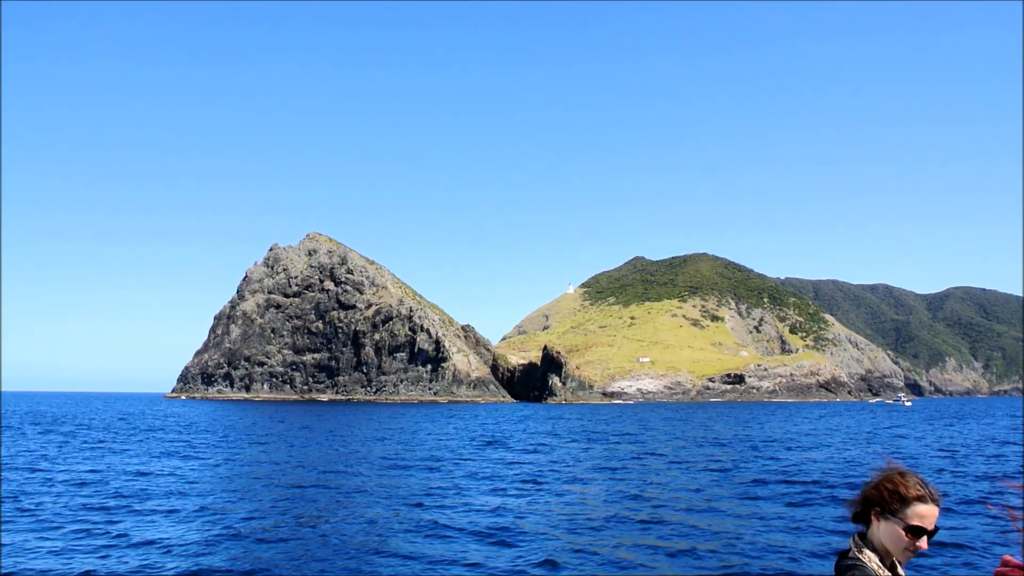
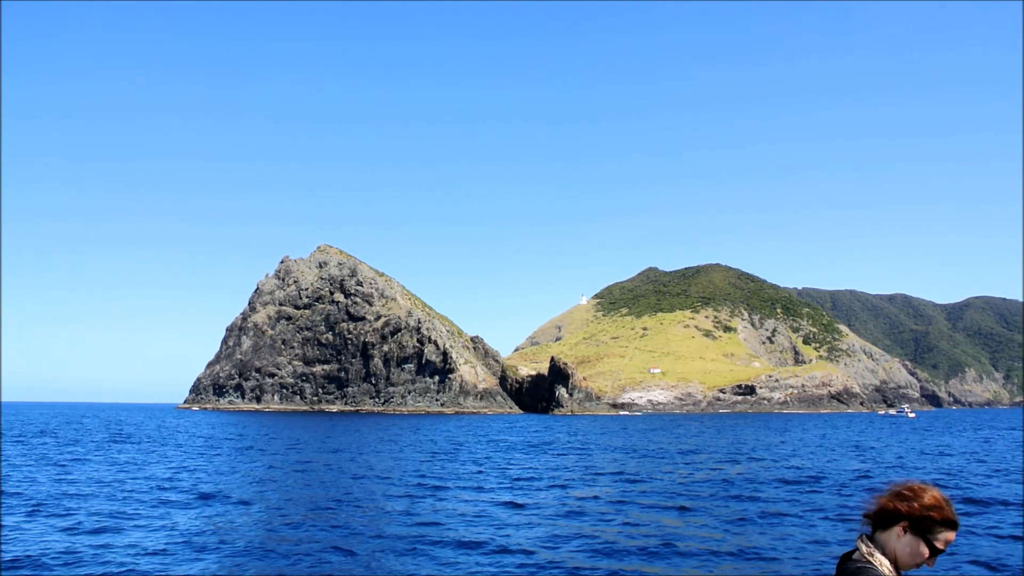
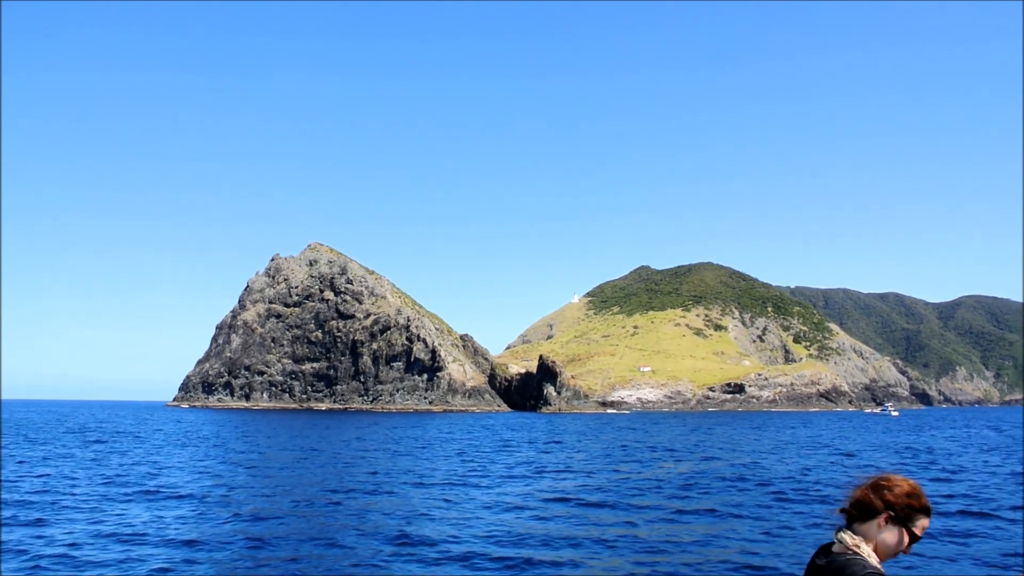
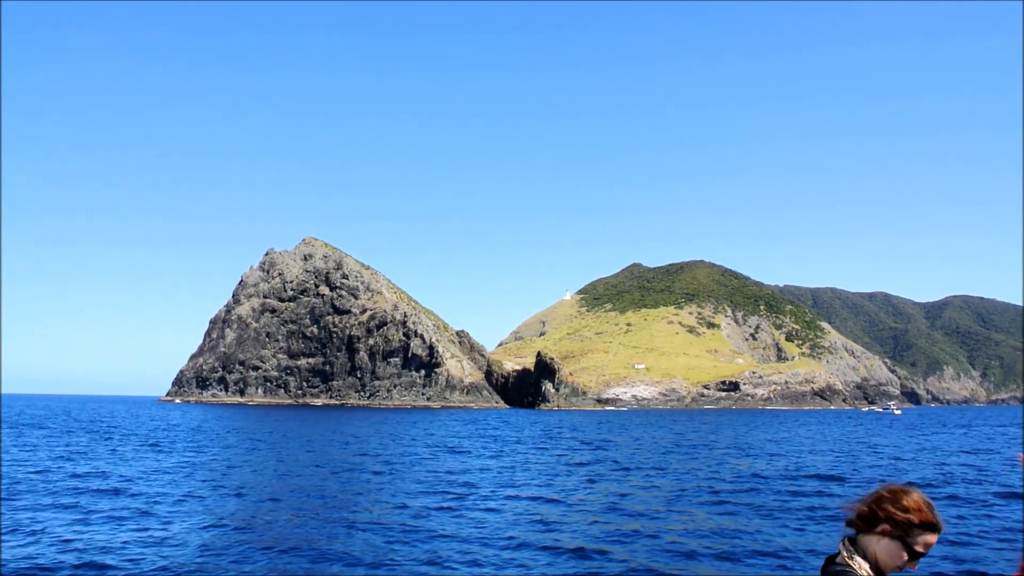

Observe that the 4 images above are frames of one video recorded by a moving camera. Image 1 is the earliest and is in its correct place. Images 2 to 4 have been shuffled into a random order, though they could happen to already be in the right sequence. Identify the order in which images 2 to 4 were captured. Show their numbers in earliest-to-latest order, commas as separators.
4, 2, 3
